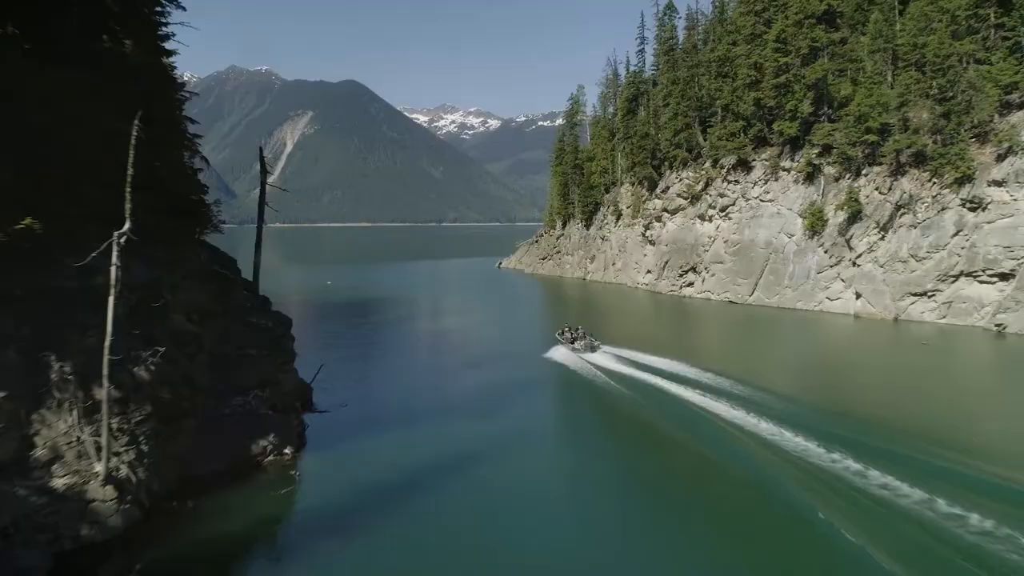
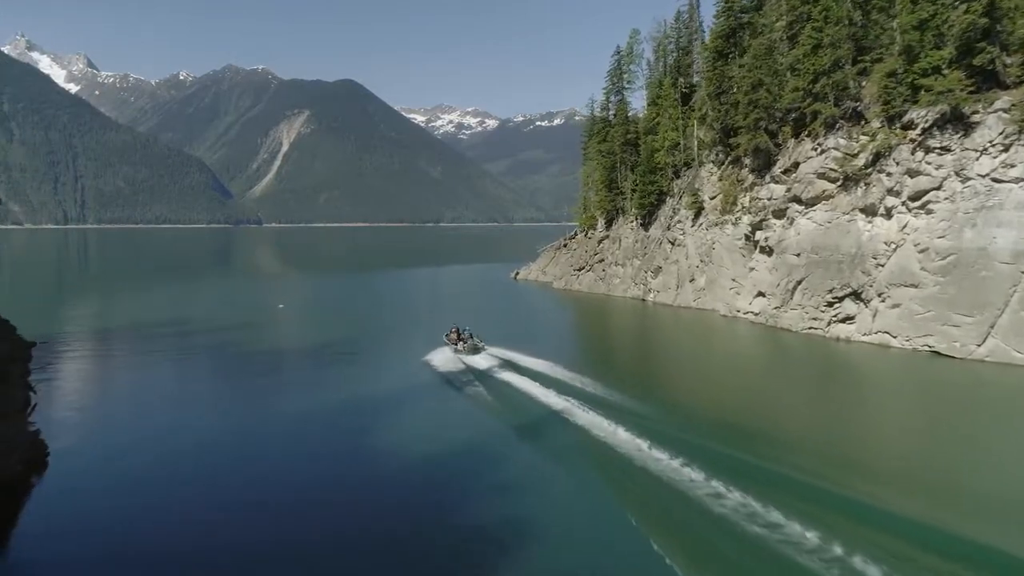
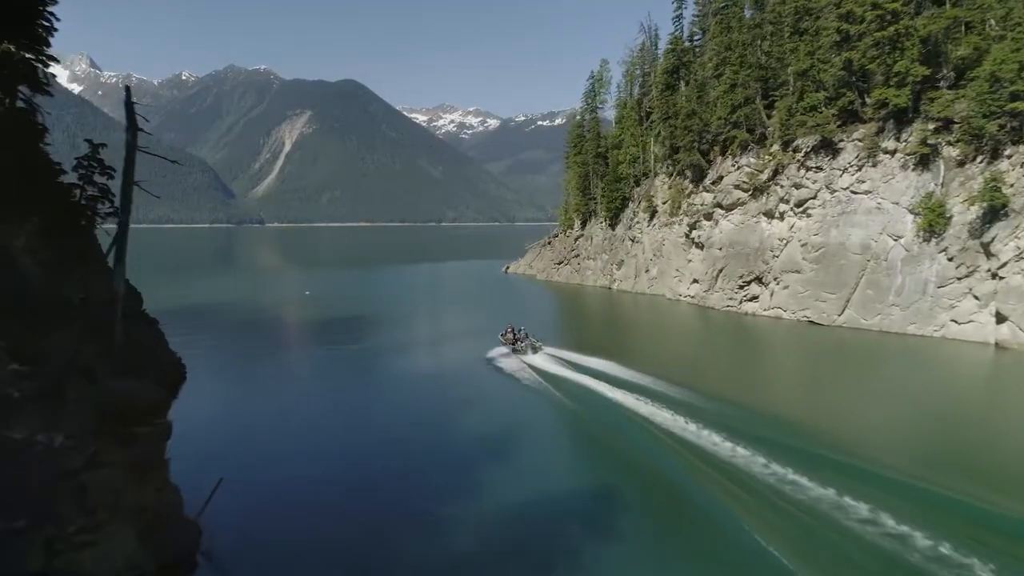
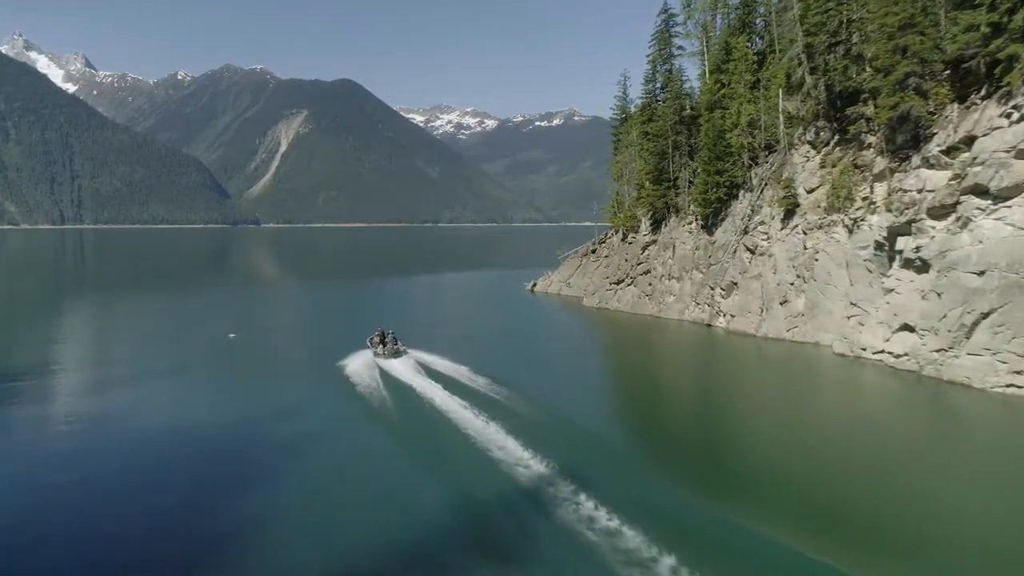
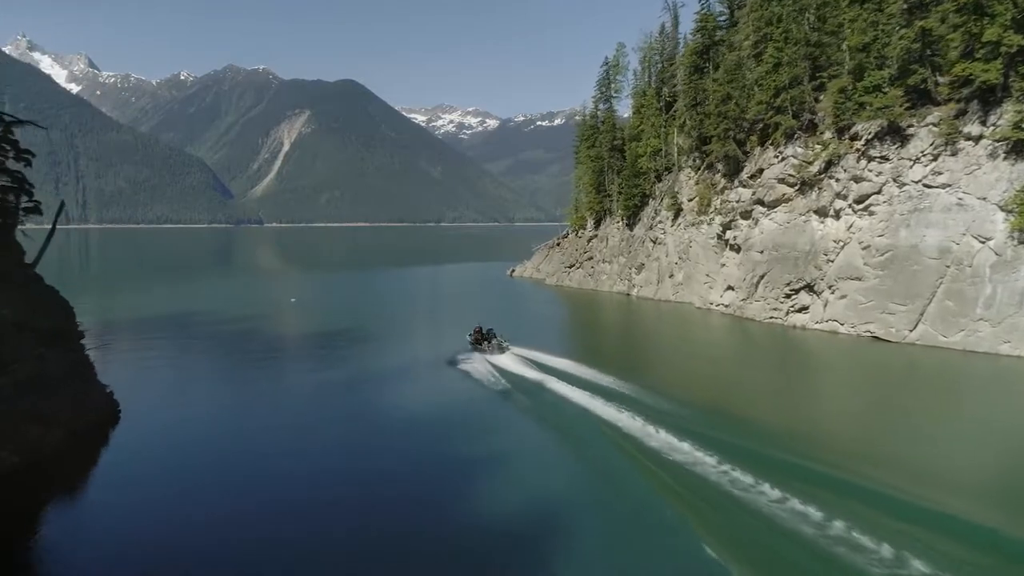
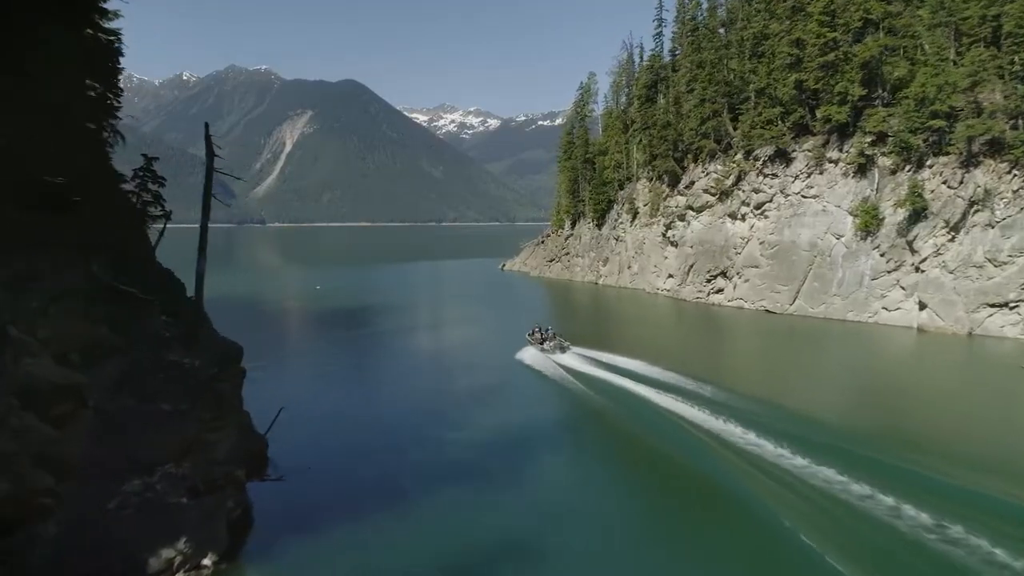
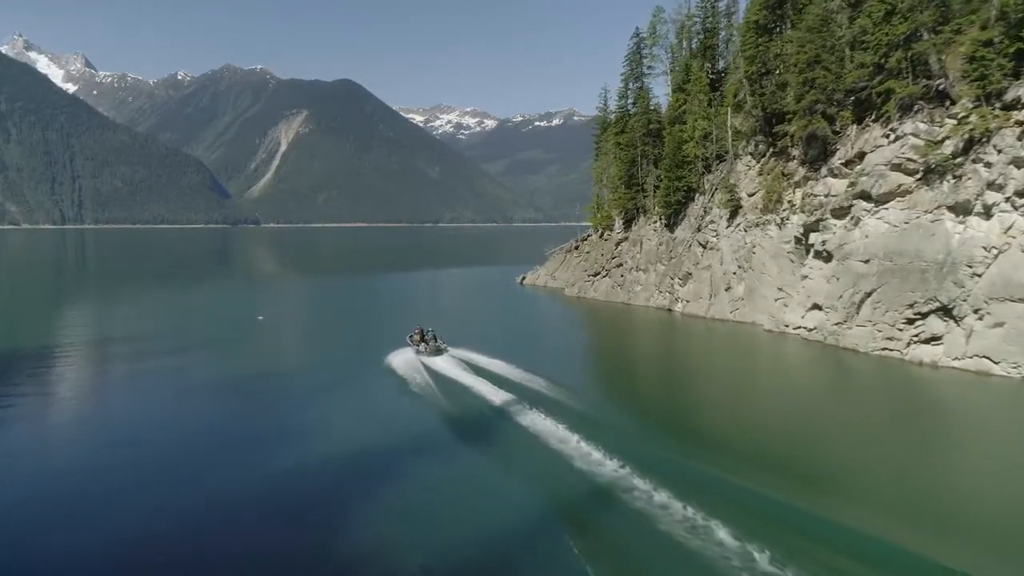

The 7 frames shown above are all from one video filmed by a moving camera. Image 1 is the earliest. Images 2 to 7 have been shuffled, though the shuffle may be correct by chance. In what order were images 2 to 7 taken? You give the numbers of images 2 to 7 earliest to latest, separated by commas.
6, 3, 5, 2, 7, 4
